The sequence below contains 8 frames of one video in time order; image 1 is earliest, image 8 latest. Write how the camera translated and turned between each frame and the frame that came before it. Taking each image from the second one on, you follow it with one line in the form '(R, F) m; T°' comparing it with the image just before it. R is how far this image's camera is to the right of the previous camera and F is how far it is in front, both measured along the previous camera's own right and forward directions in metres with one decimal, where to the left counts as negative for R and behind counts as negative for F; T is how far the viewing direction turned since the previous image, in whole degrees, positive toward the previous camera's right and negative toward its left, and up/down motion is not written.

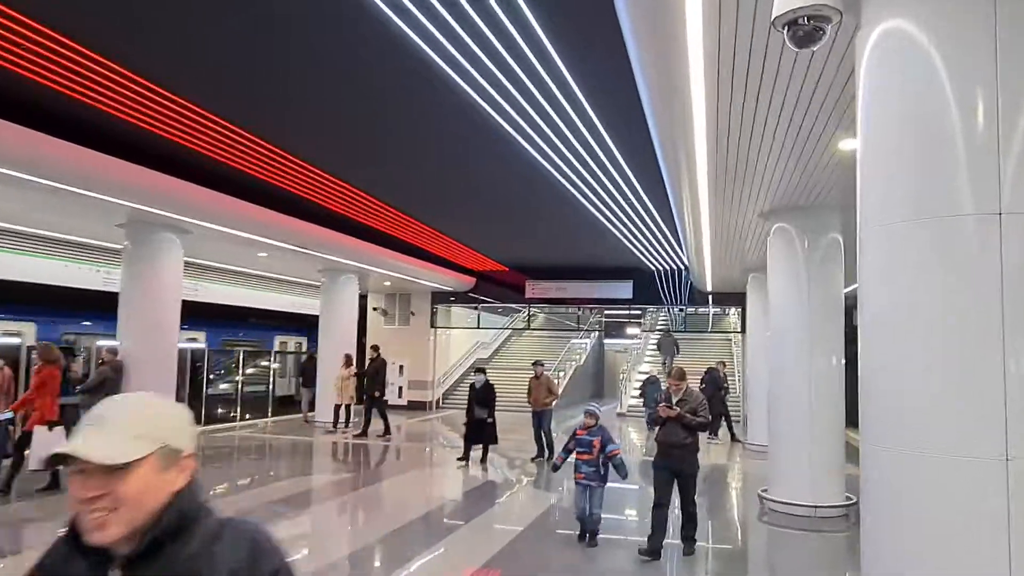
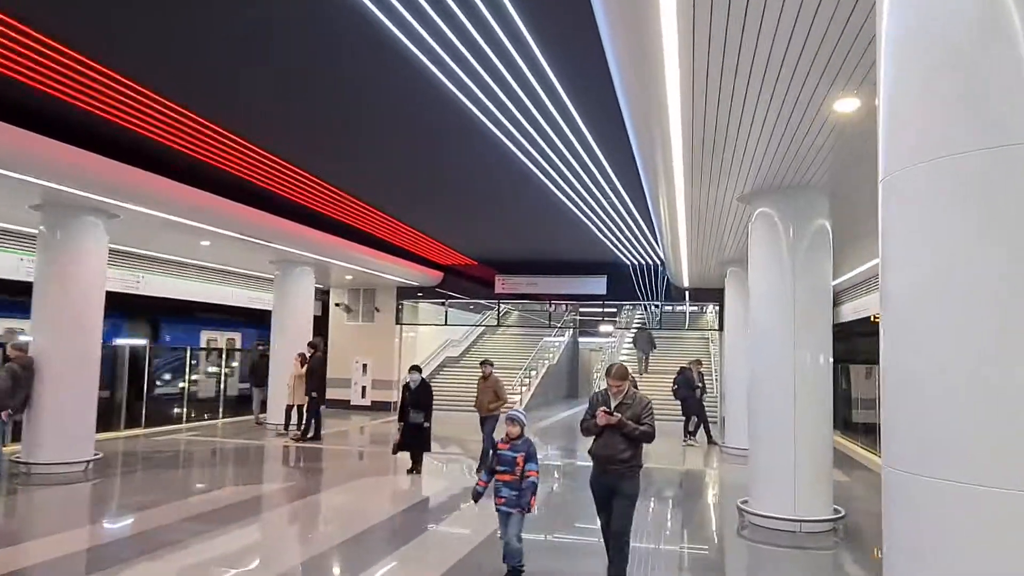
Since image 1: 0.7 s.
(+0.2, +0.8) m; +2°
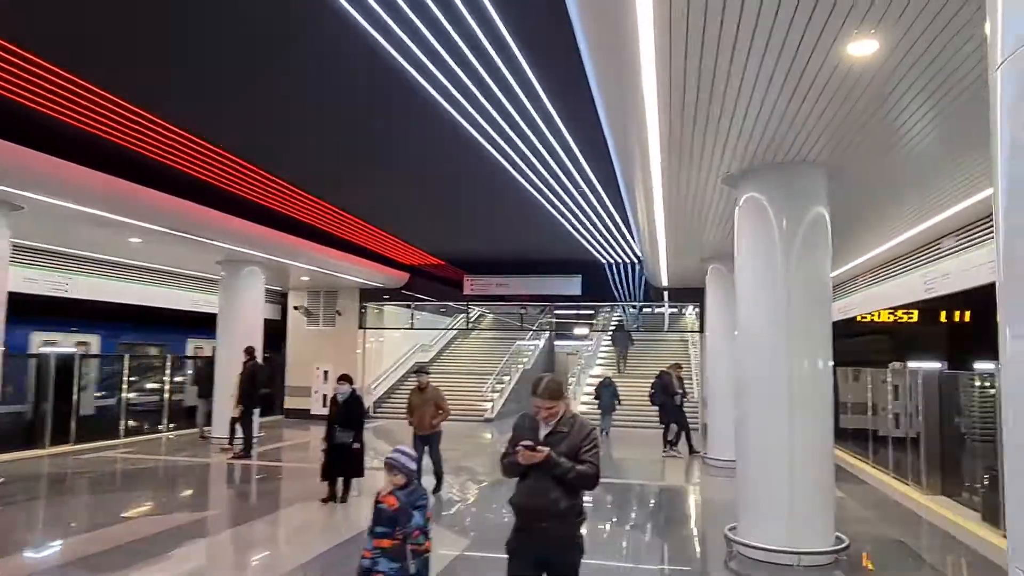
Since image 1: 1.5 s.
(+0.2, +0.9) m; +2°
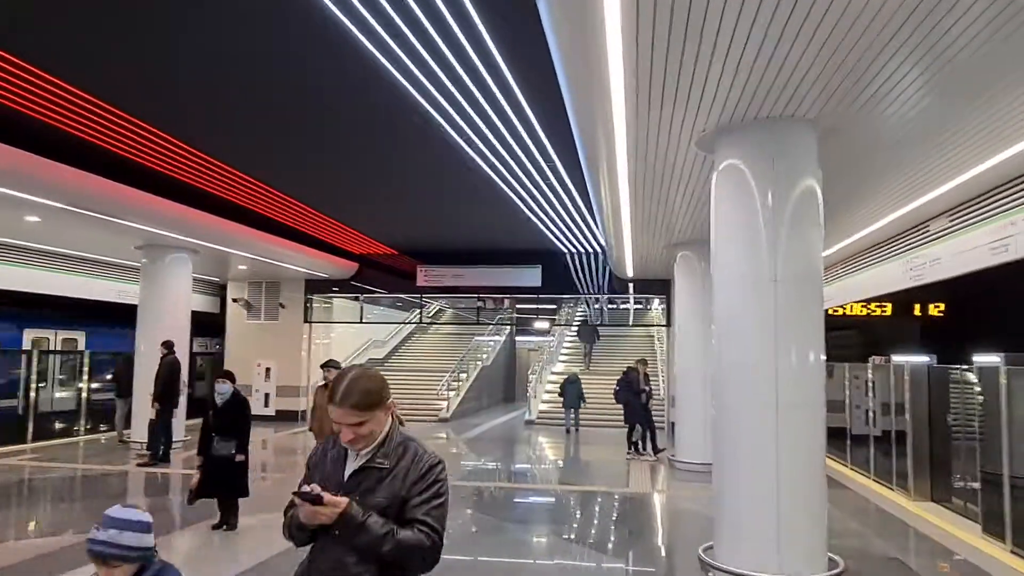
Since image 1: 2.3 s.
(+0.2, +0.9) m; +3°
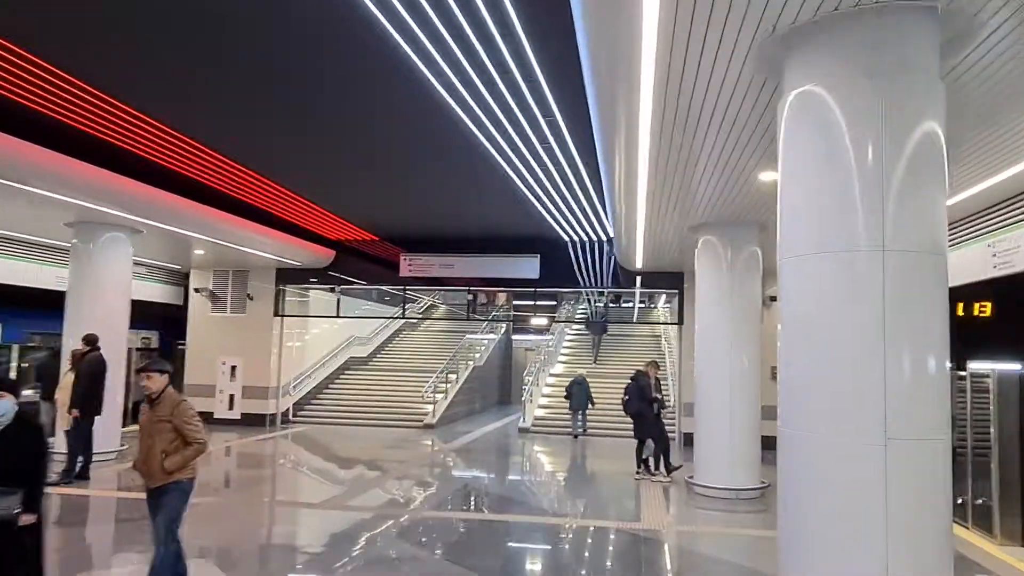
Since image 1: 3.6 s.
(+0.1, +1.5) m; 0°
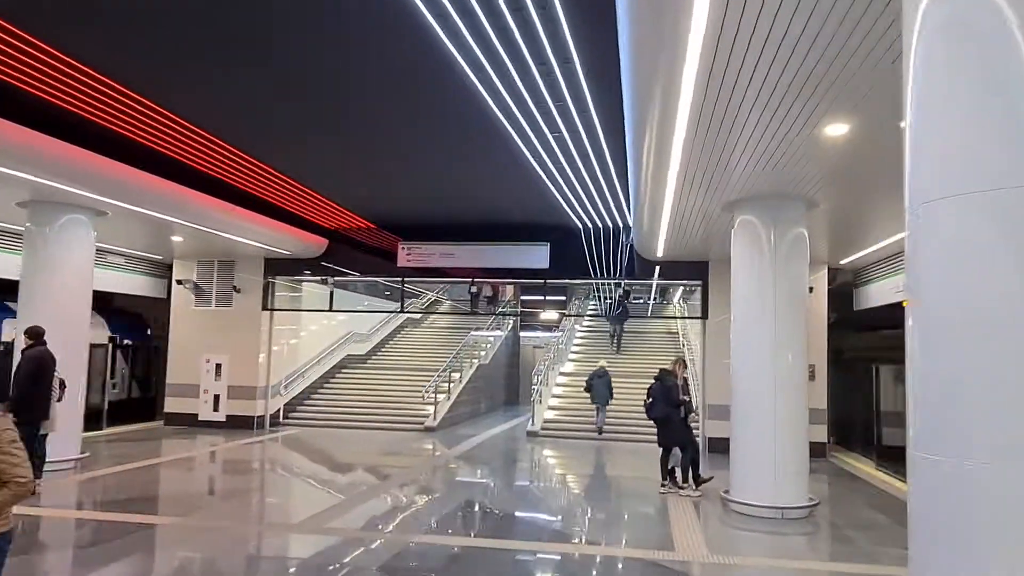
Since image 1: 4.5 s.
(0.0, +1.0) m; -1°
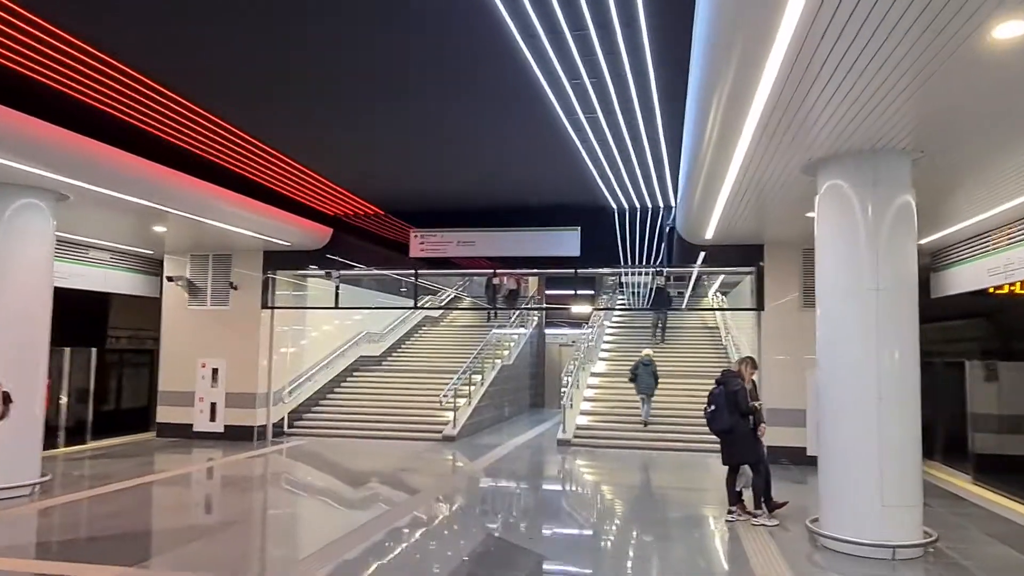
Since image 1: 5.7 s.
(-0.1, +1.3) m; -2°
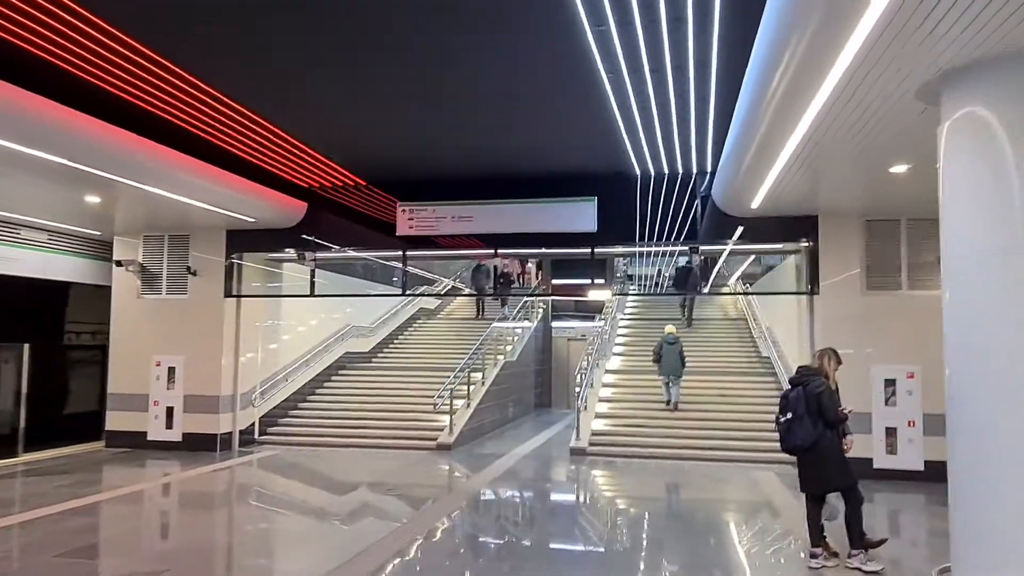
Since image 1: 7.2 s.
(-0.1, +1.6) m; 0°
